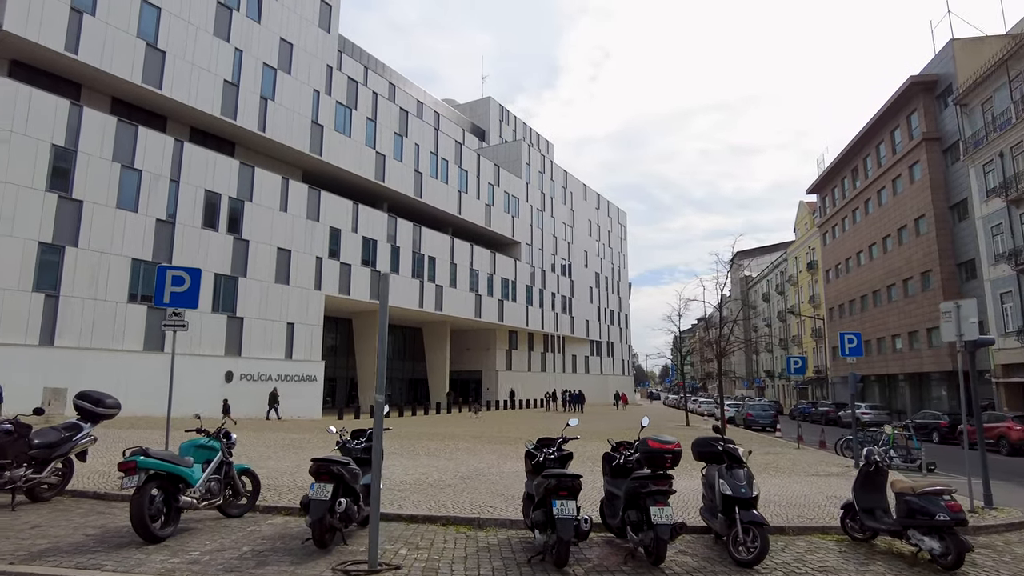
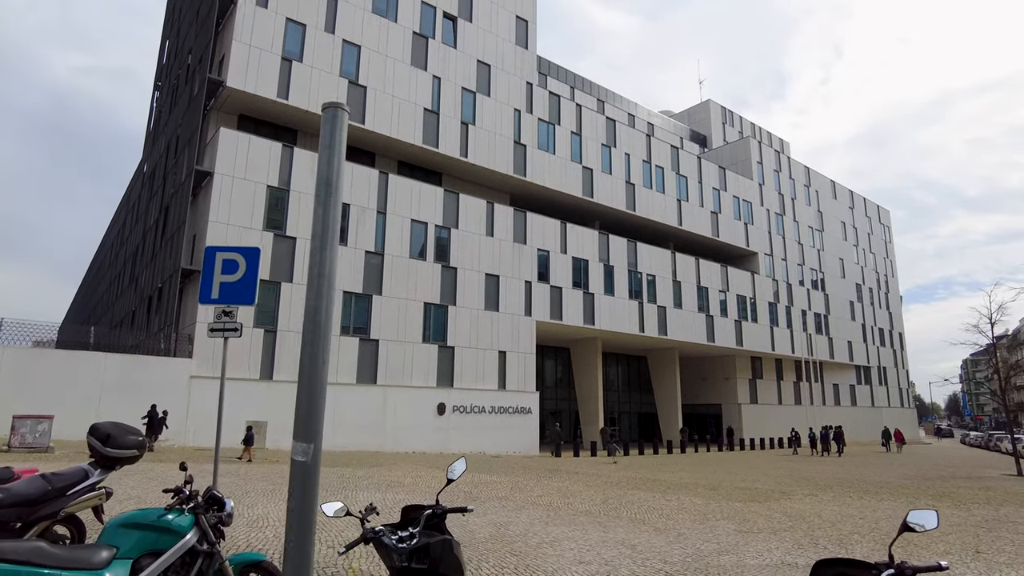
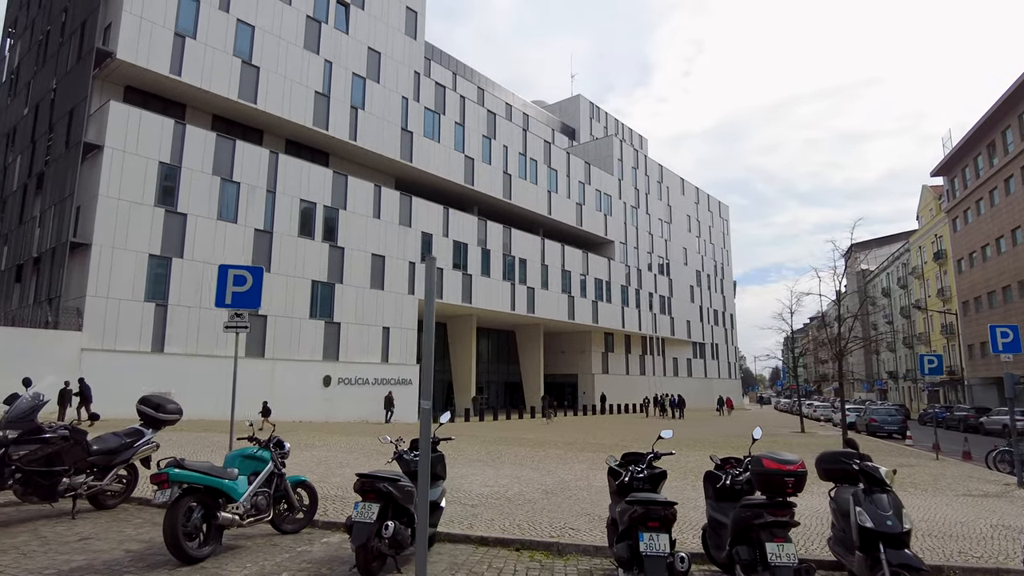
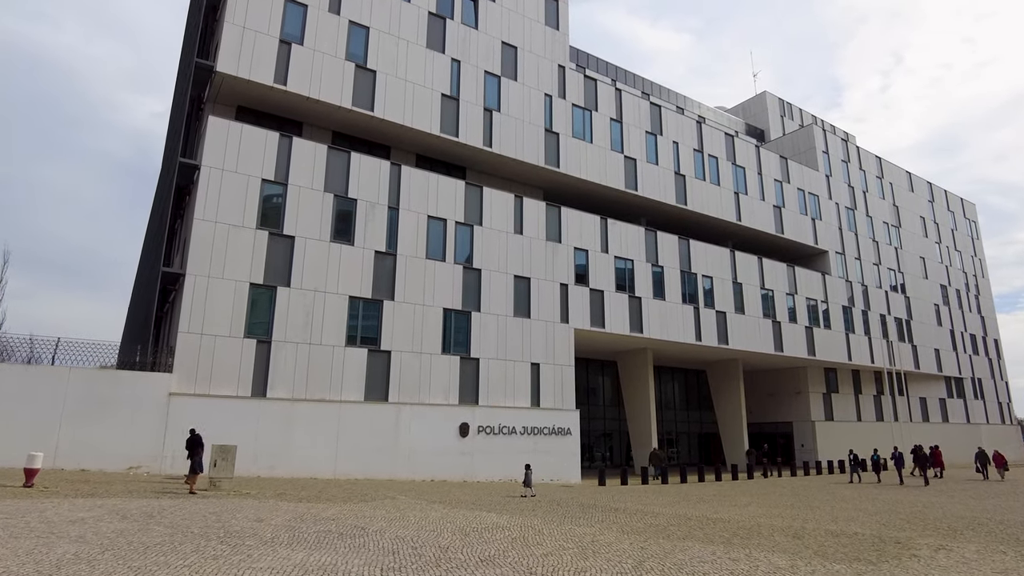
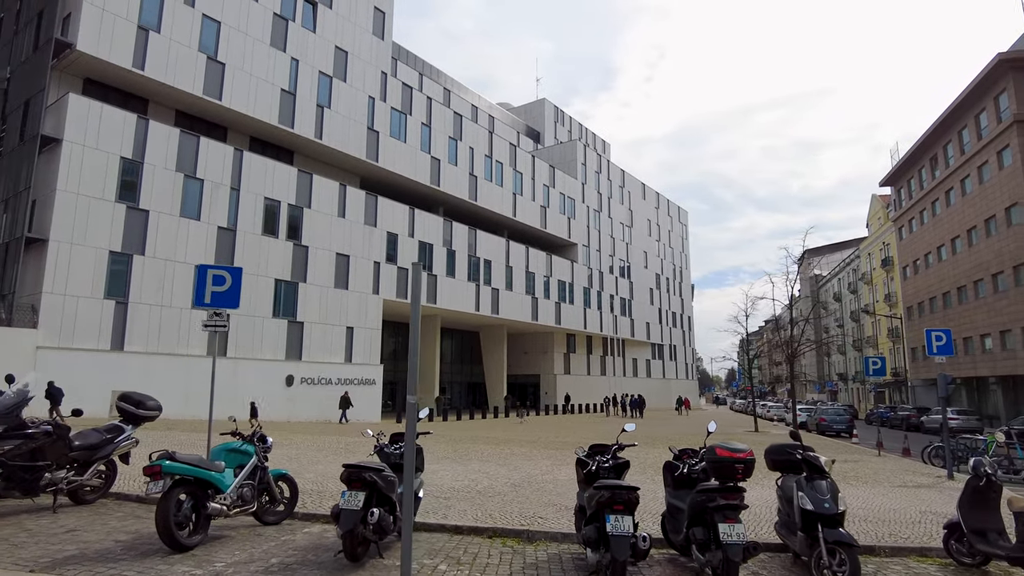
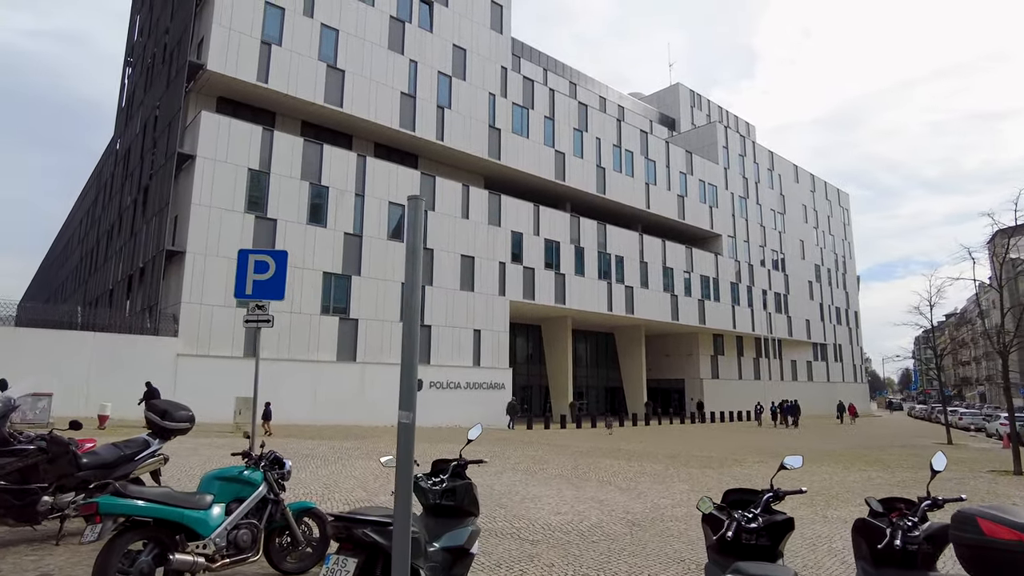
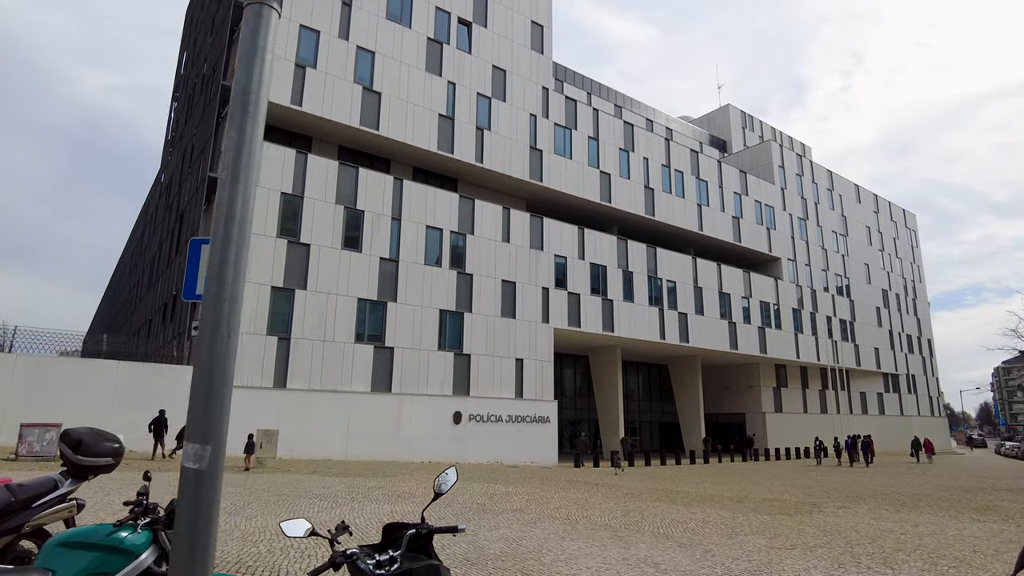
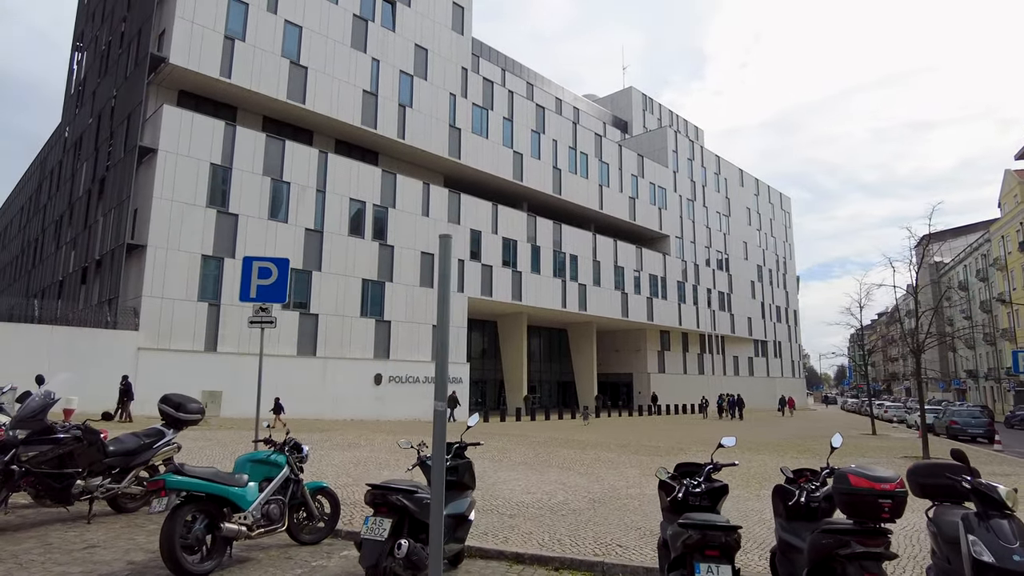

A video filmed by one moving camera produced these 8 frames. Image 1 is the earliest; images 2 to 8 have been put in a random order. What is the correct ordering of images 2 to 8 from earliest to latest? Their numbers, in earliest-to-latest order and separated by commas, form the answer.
5, 3, 8, 6, 2, 7, 4
